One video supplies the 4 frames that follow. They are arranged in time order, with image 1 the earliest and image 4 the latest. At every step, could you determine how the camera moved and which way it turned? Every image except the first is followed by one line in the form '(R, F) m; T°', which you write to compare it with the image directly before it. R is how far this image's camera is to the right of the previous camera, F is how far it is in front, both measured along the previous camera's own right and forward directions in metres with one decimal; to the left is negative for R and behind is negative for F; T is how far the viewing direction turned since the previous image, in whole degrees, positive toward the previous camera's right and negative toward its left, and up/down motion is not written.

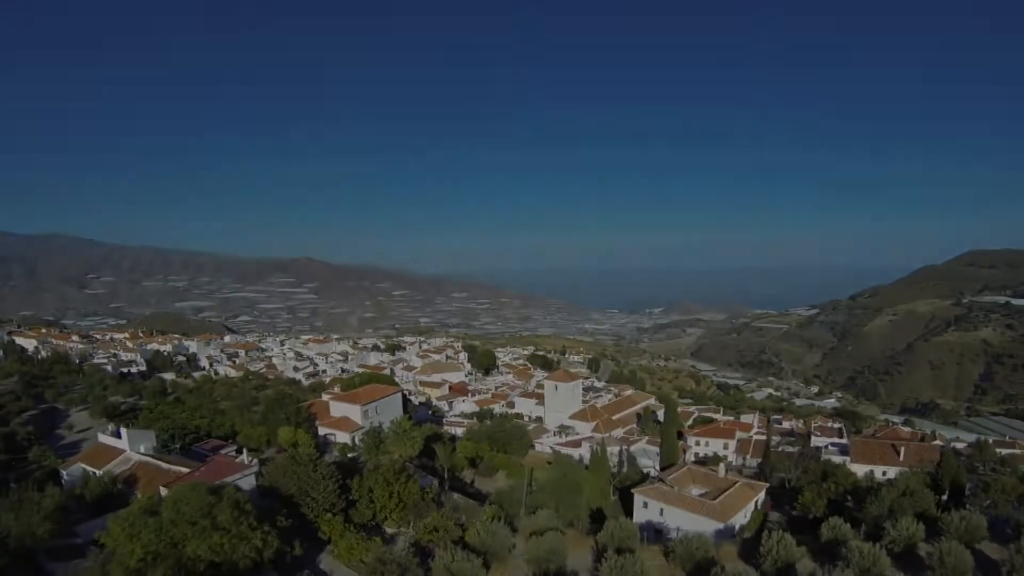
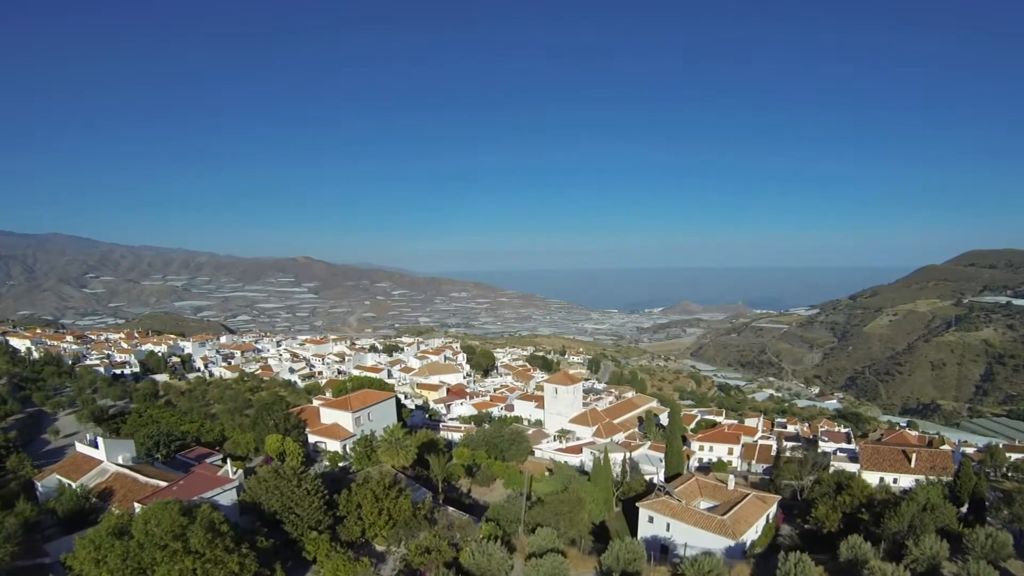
(+0.1, +1.2) m; 0°
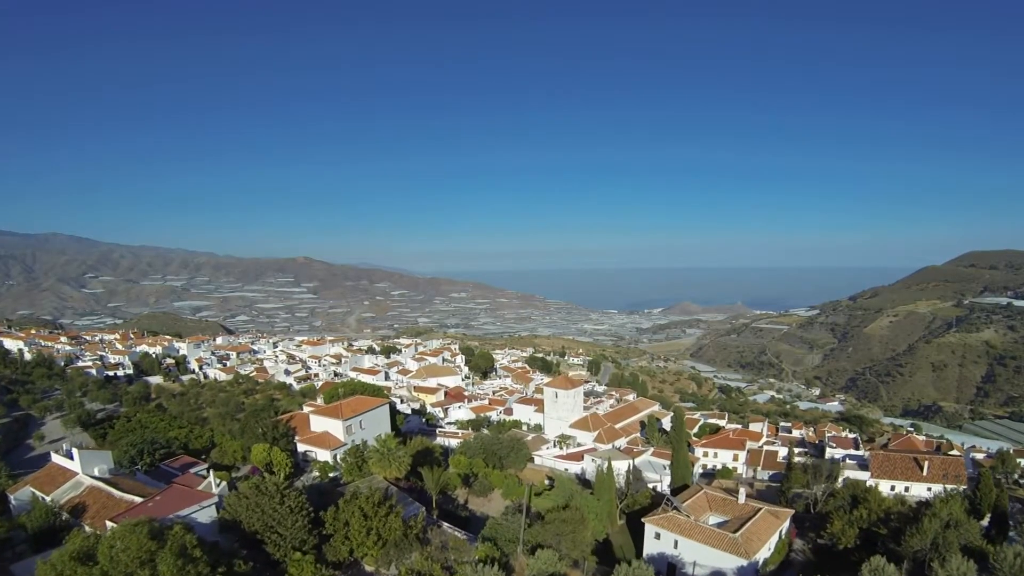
(0.0, +1.1) m; 0°
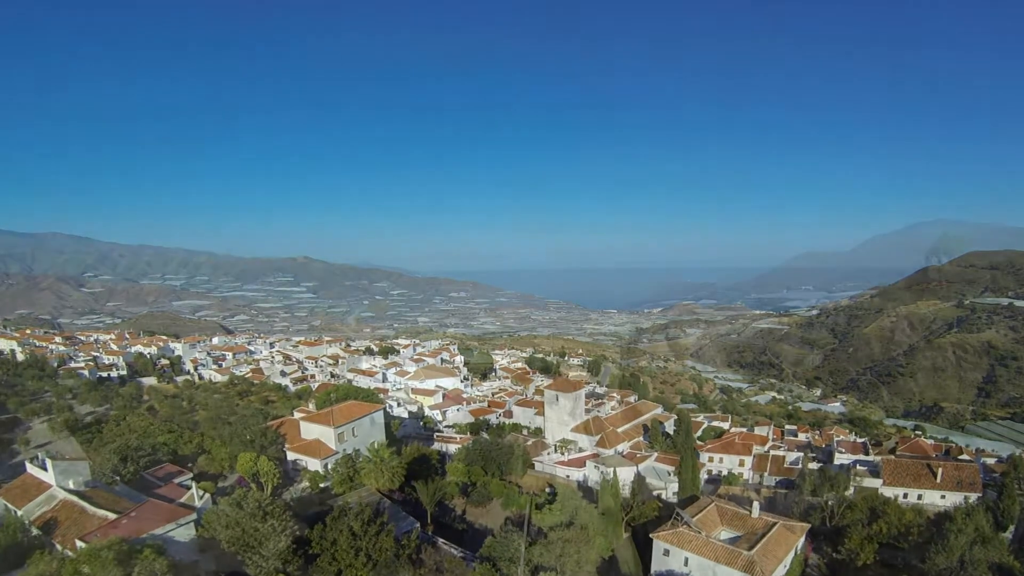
(0.0, +1.1) m; 0°
